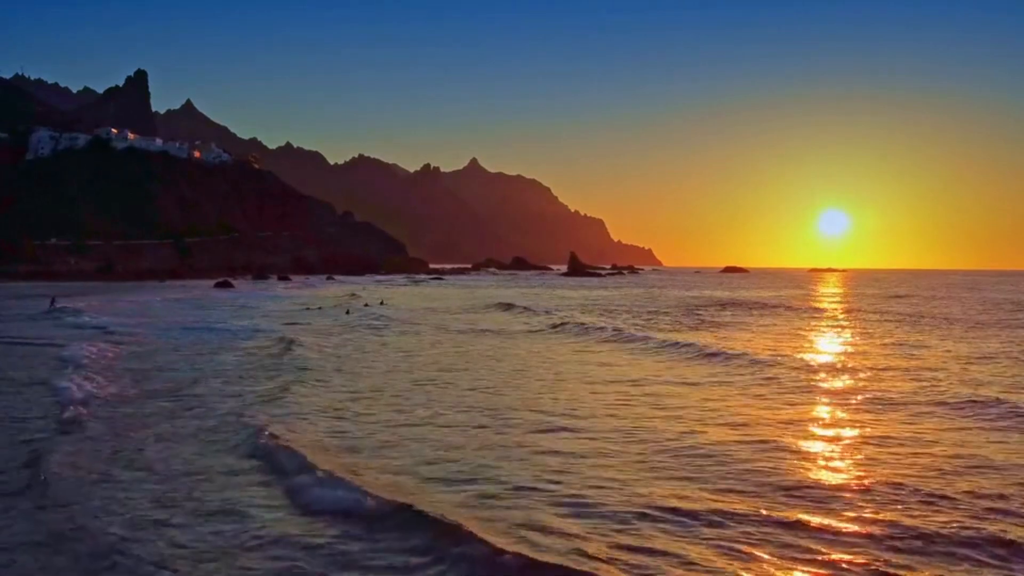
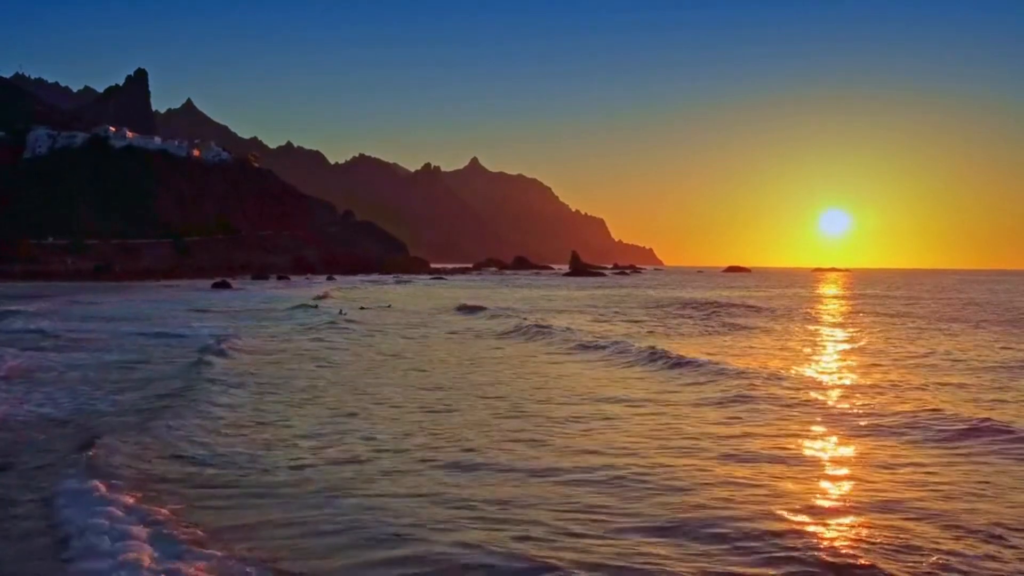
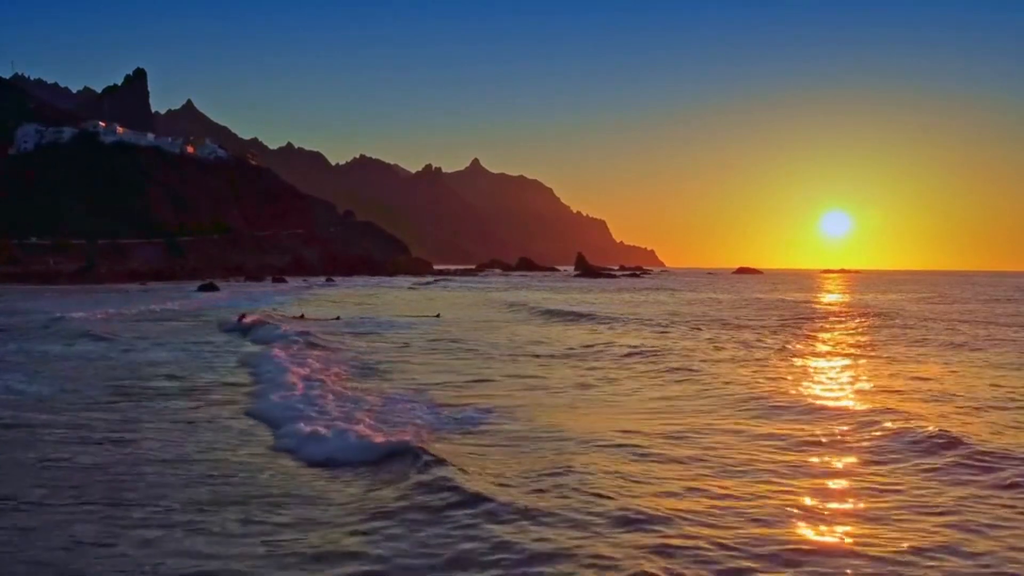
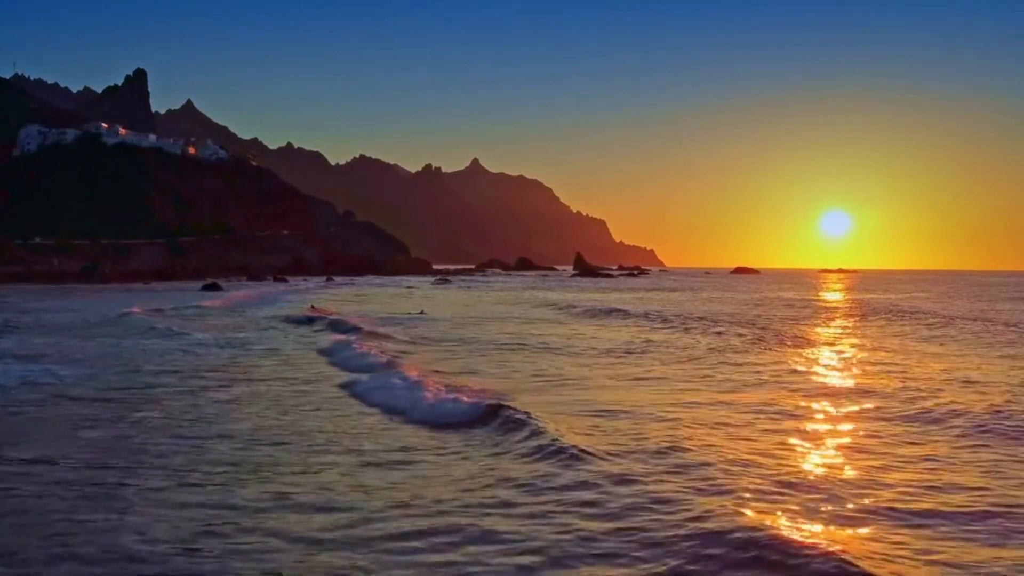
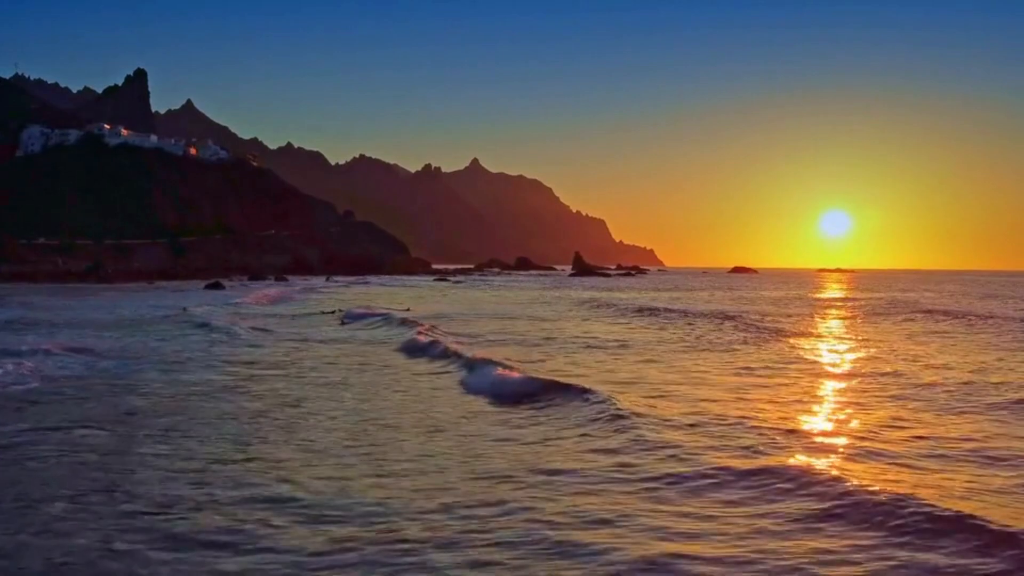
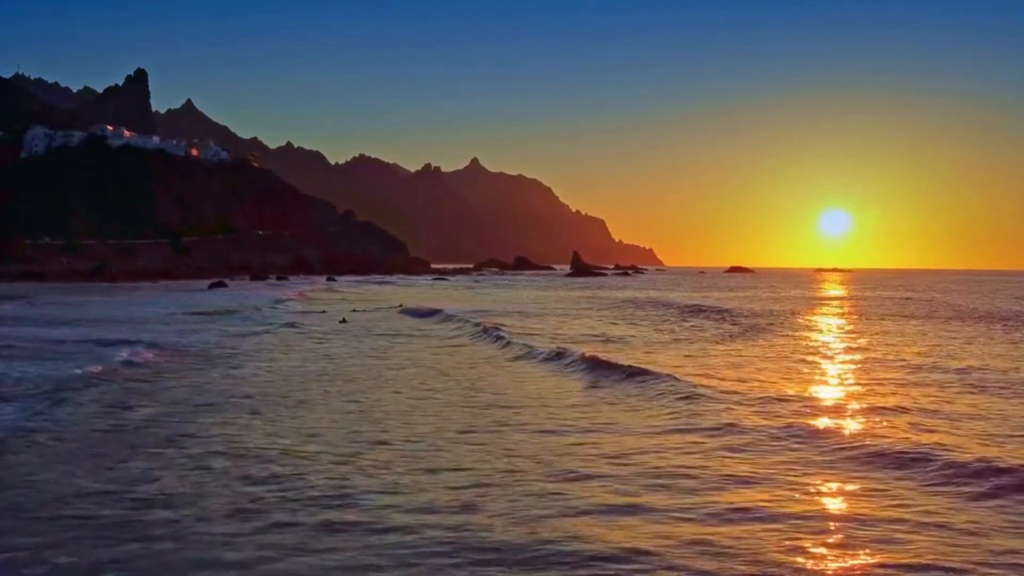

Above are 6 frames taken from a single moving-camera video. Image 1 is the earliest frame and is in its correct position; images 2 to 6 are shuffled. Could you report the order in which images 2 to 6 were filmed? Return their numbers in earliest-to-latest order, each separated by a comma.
2, 6, 5, 4, 3
